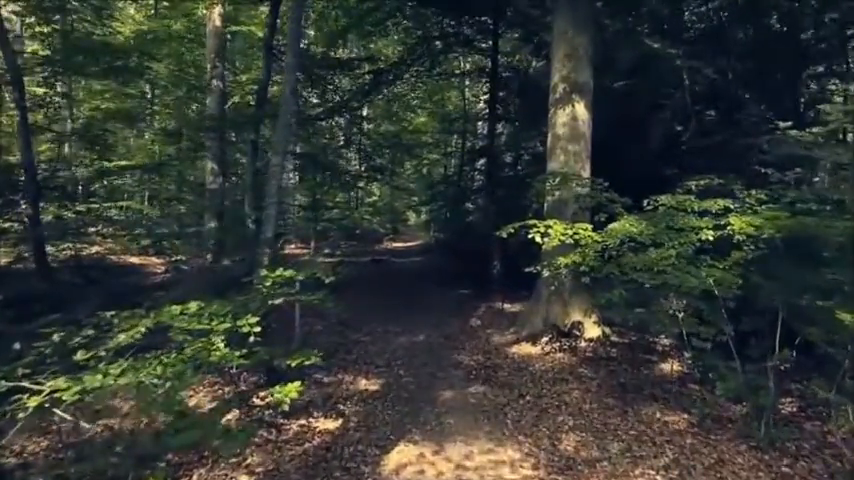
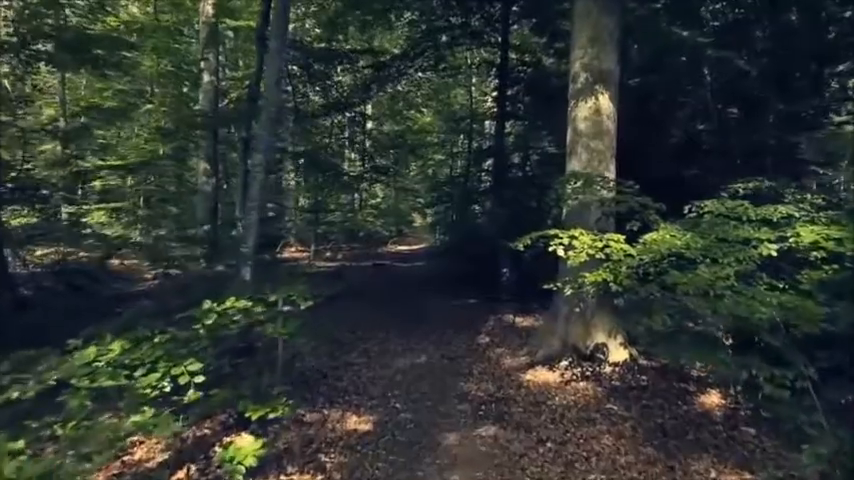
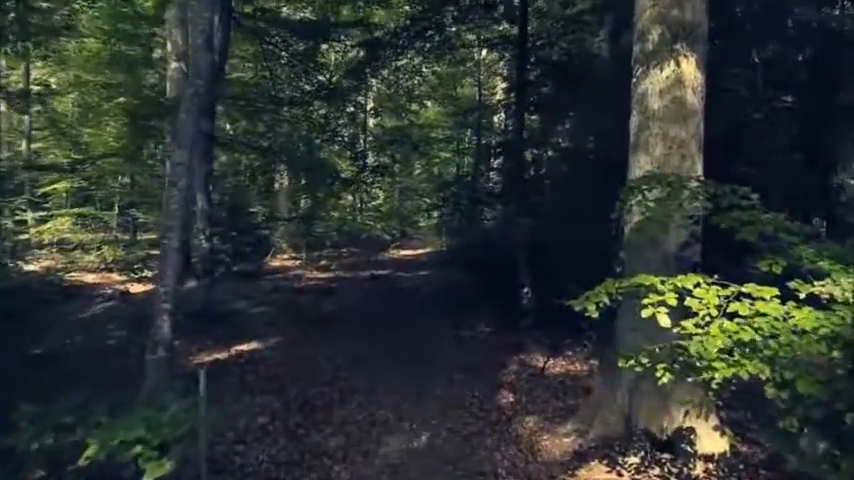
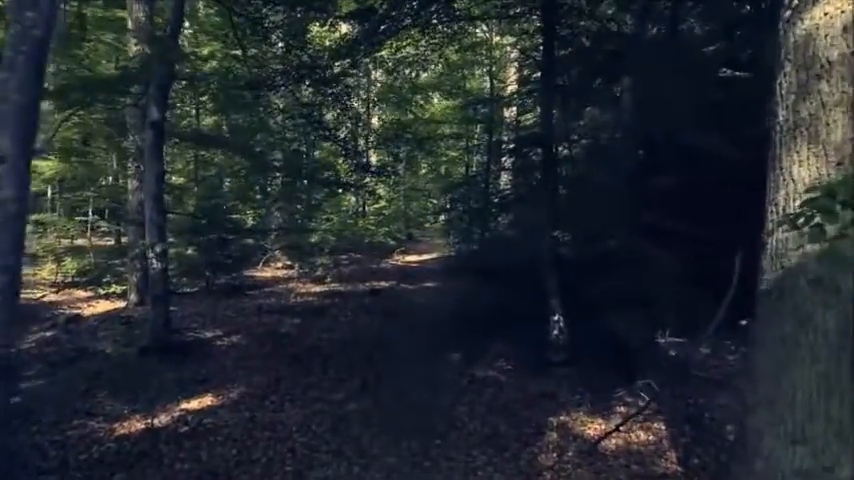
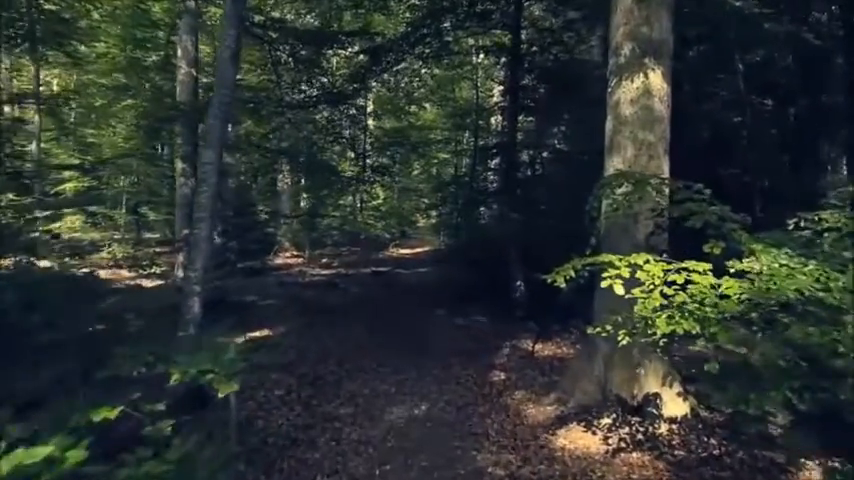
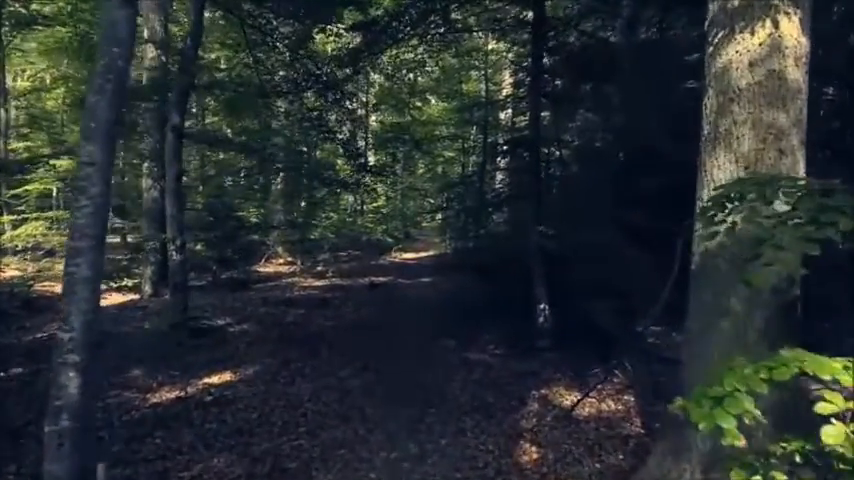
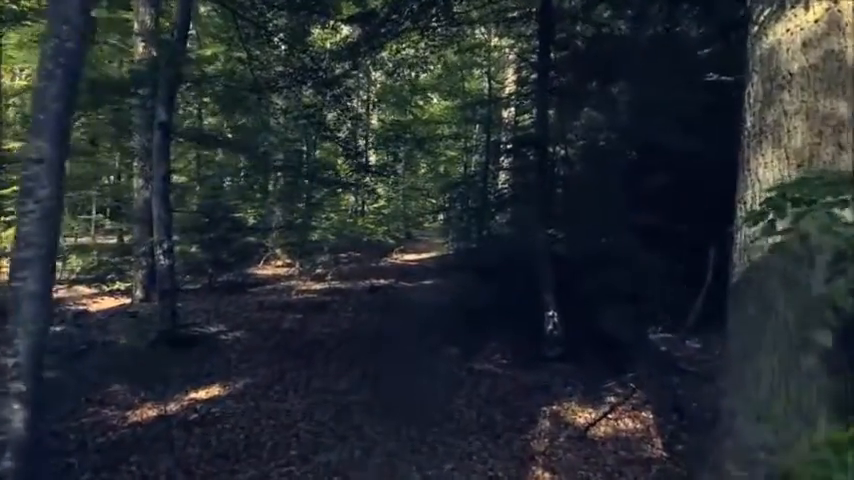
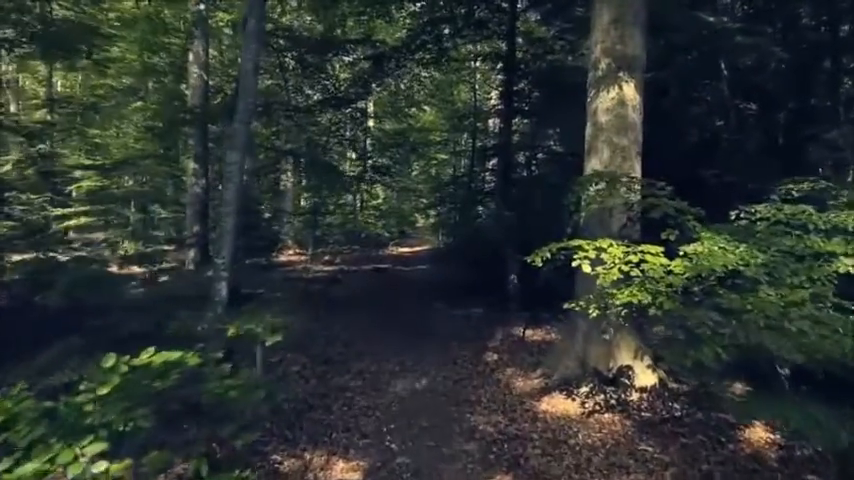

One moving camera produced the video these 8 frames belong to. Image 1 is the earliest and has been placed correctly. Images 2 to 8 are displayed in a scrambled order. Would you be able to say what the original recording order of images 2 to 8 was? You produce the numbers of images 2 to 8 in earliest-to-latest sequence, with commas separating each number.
2, 8, 5, 3, 6, 7, 4
